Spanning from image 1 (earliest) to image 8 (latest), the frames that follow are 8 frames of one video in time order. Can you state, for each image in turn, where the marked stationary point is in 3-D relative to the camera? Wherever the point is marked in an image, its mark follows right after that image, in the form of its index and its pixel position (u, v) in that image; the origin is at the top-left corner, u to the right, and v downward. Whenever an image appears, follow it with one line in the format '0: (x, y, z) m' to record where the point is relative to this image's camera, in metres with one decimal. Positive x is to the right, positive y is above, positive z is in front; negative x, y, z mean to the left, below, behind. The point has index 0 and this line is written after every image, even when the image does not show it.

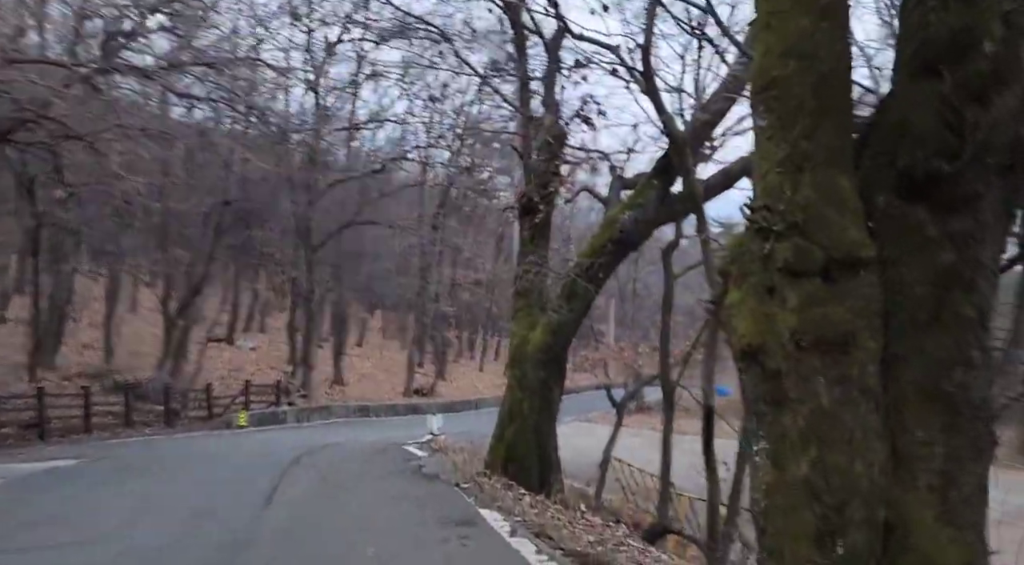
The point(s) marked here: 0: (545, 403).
0: (+0.4, -1.4, +8.6) m
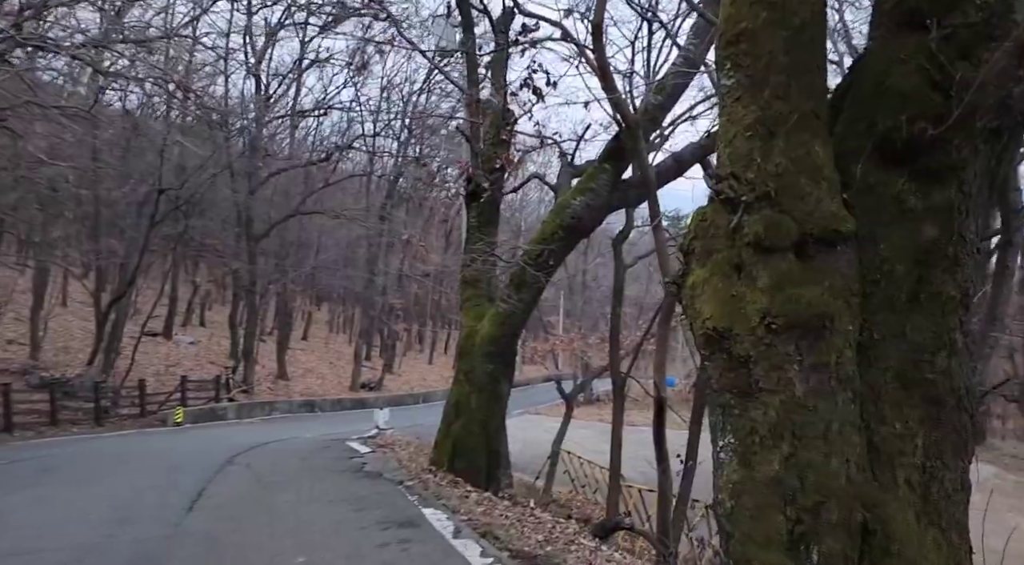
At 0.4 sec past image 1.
0: (-0.2, -1.3, +8.3) m
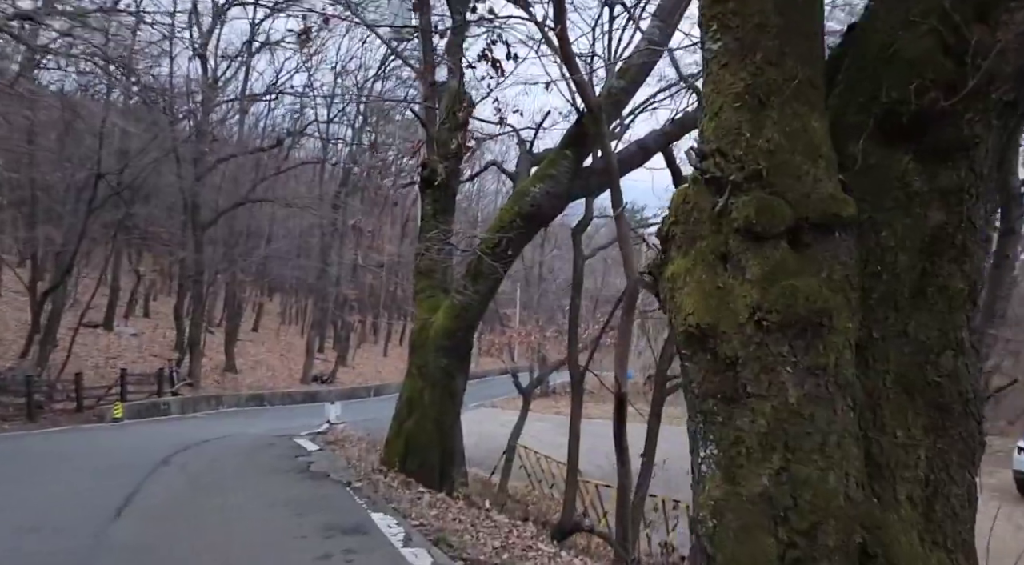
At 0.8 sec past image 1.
0: (-0.7, -1.2, +7.9) m
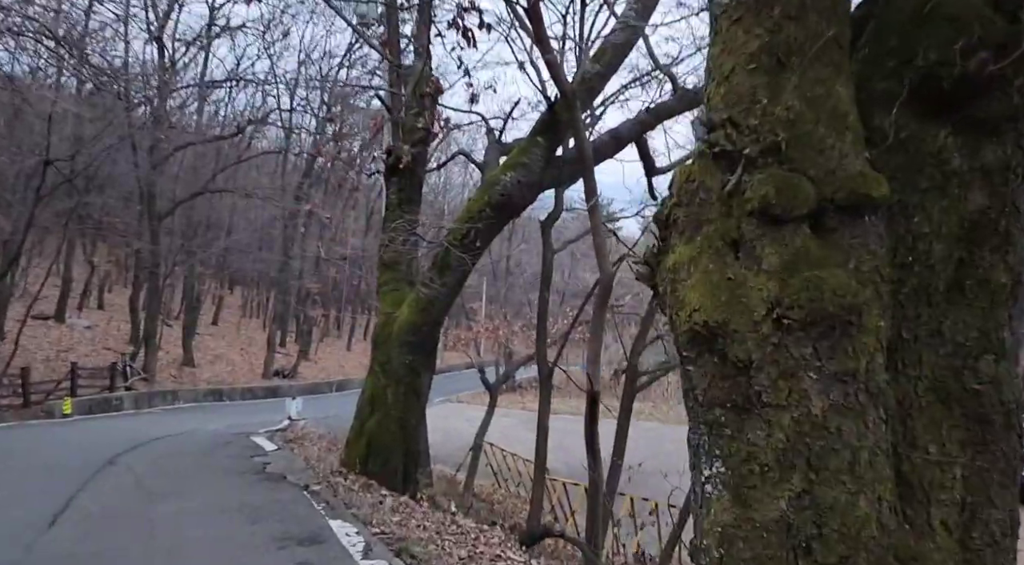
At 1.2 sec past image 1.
0: (-1.0, -1.1, +7.6) m
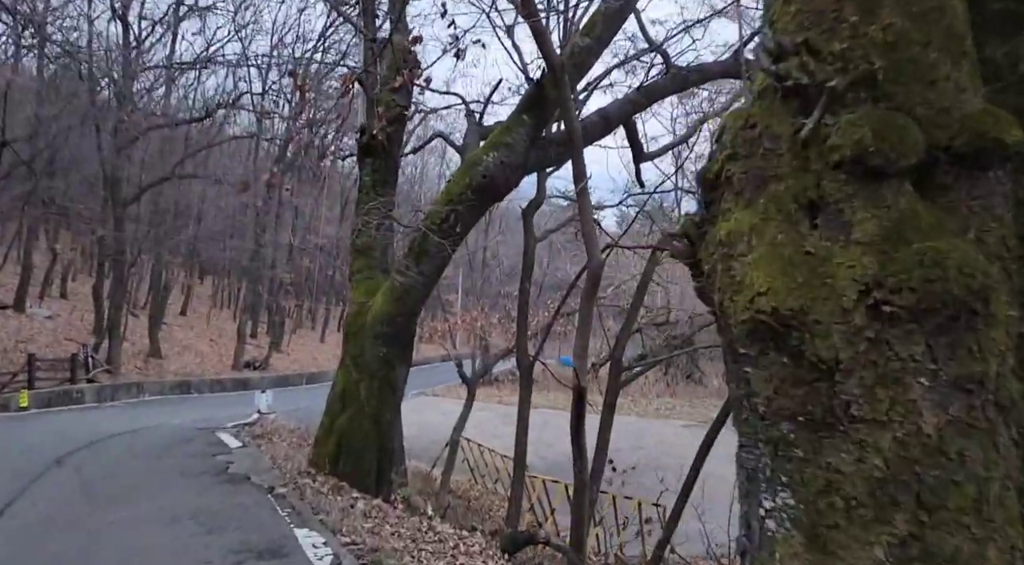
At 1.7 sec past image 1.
0: (-1.2, -1.0, +7.1) m
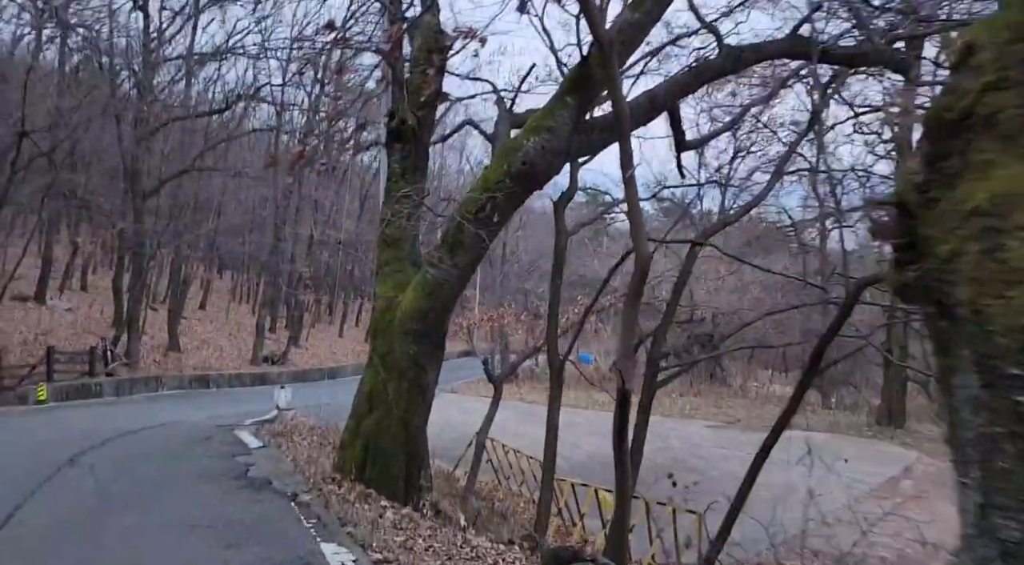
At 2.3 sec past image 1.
0: (-0.8, -0.9, +6.6) m
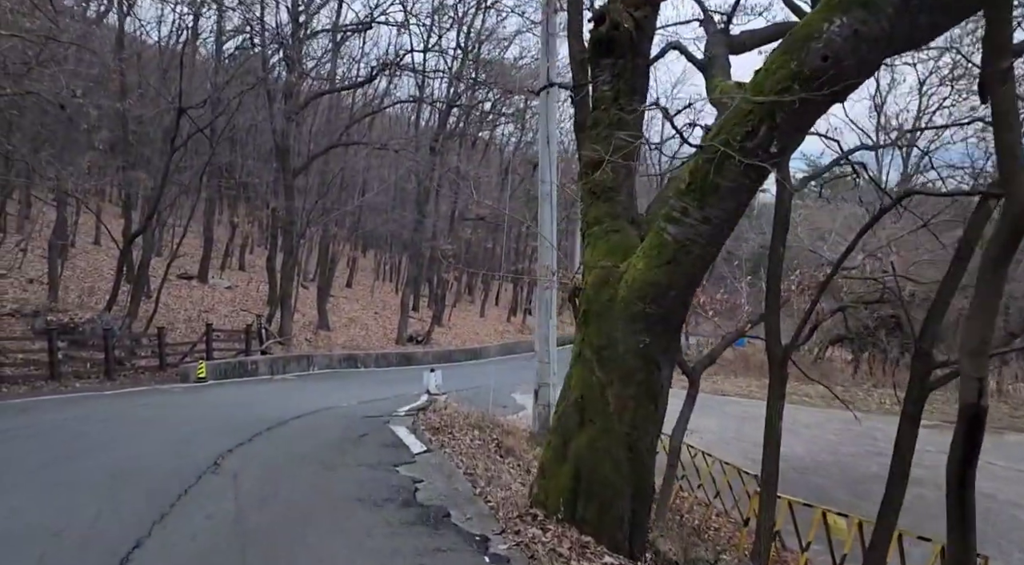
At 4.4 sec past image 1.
0: (+0.9, -0.7, +4.7) m
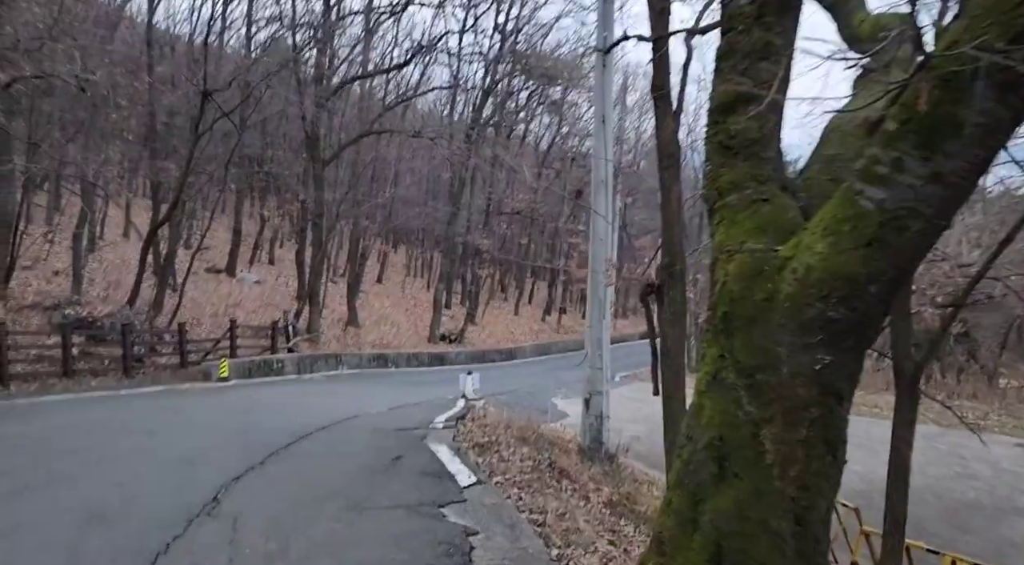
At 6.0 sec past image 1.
0: (+1.3, -0.7, +3.2) m
